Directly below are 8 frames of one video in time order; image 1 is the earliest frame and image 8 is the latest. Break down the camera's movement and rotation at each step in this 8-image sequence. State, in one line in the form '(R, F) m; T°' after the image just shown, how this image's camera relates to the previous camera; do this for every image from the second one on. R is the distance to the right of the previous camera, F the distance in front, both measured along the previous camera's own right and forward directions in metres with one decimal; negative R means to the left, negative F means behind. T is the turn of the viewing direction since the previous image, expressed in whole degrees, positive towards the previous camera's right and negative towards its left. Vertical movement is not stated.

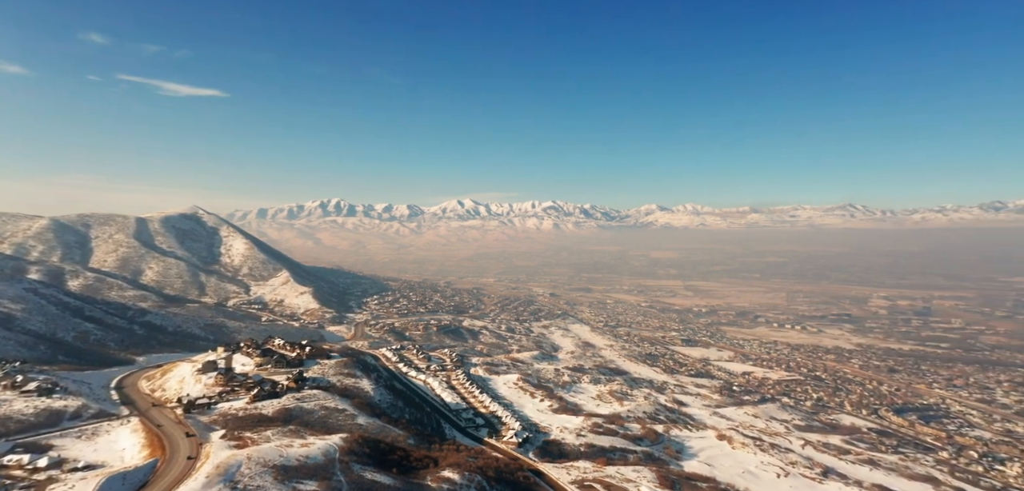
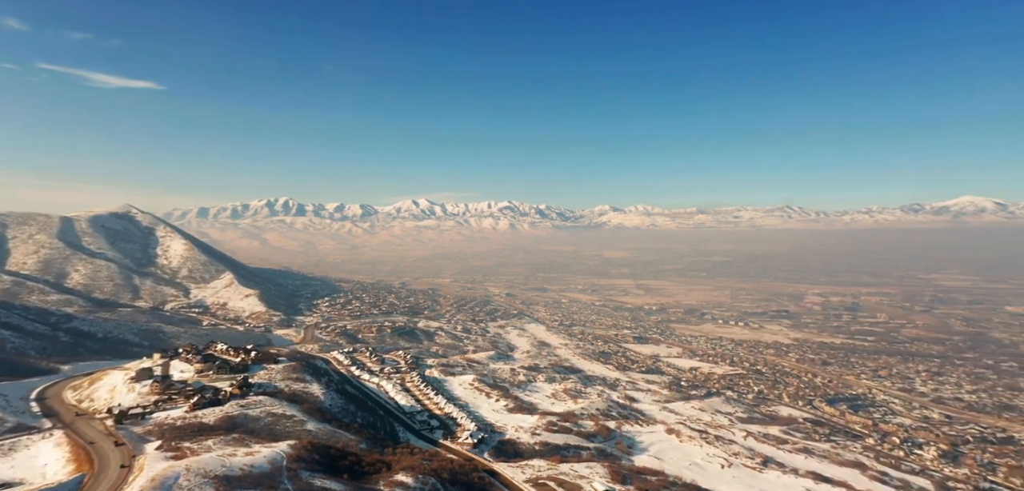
(+1.0, -0.7) m; +4°
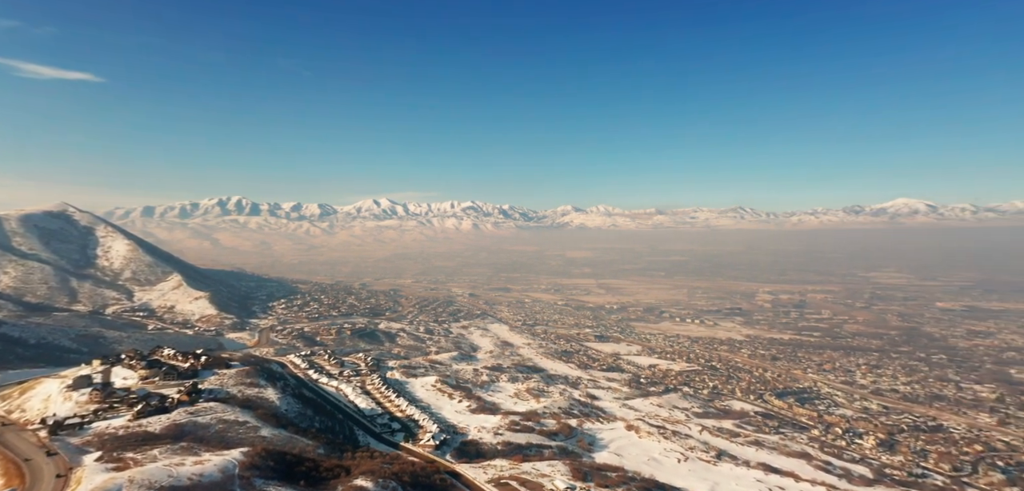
(+0.5, -0.8) m; +4°
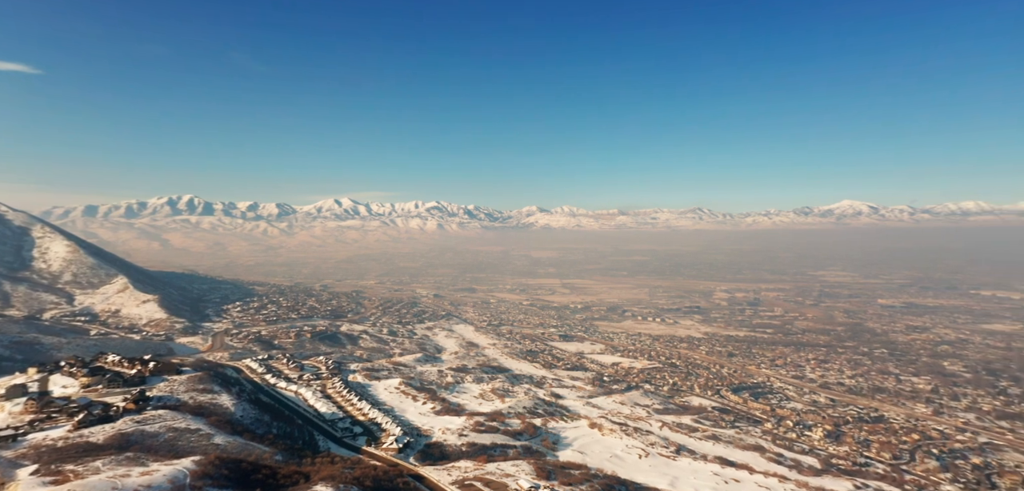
(+0.4, -0.8) m; +3°
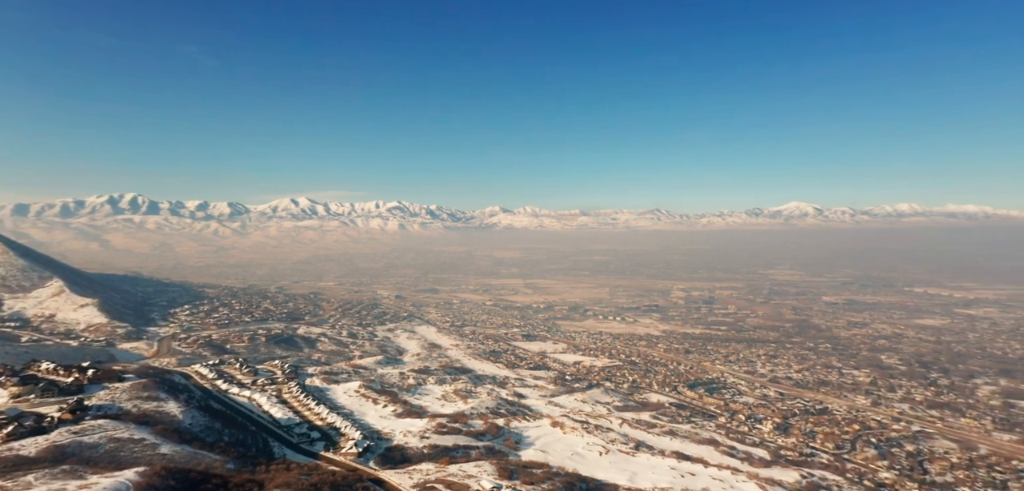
(+0.3, -0.9) m; +4°
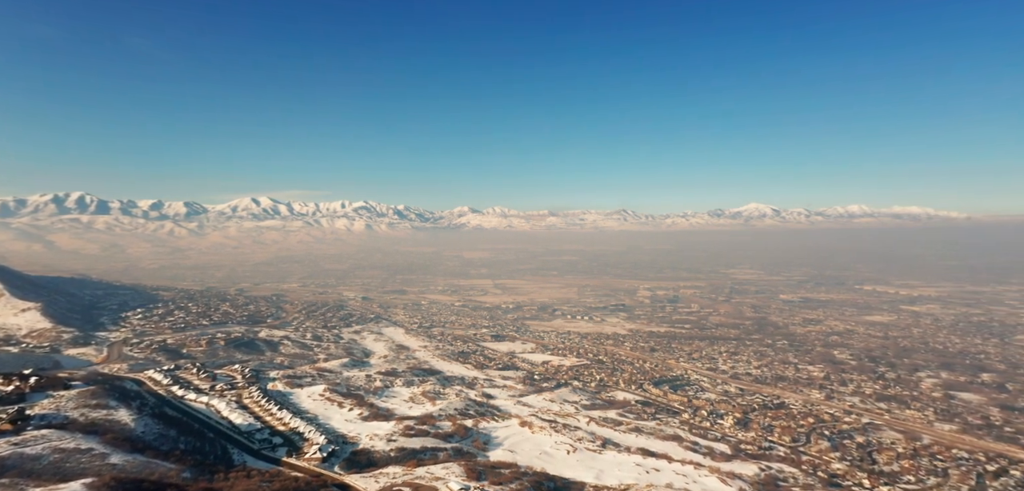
(+0.5, -0.3) m; +3°
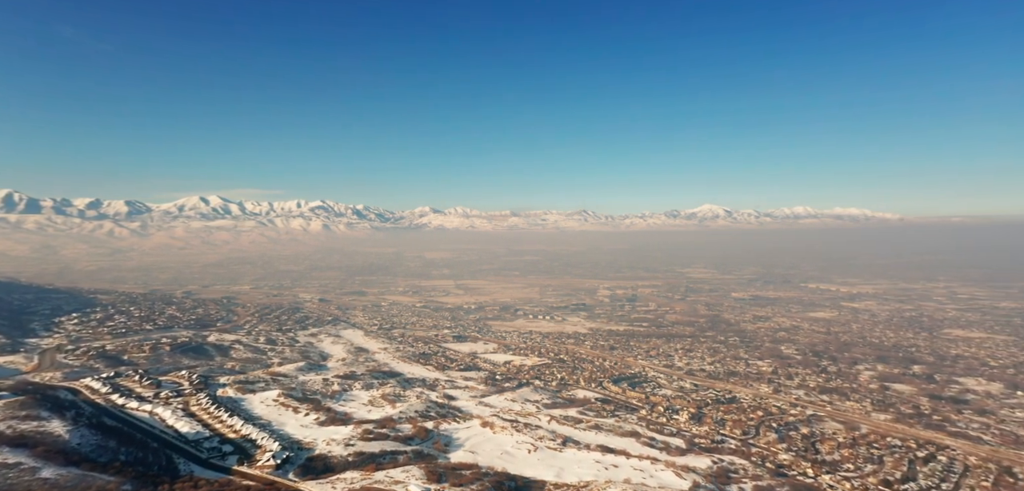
(+0.5, +0.2) m; +4°
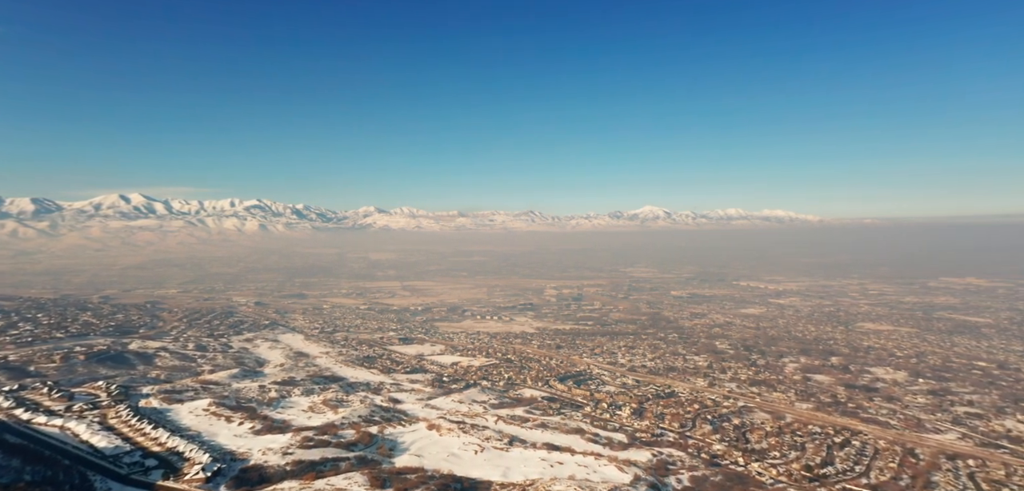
(+0.7, +0.6) m; +5°
